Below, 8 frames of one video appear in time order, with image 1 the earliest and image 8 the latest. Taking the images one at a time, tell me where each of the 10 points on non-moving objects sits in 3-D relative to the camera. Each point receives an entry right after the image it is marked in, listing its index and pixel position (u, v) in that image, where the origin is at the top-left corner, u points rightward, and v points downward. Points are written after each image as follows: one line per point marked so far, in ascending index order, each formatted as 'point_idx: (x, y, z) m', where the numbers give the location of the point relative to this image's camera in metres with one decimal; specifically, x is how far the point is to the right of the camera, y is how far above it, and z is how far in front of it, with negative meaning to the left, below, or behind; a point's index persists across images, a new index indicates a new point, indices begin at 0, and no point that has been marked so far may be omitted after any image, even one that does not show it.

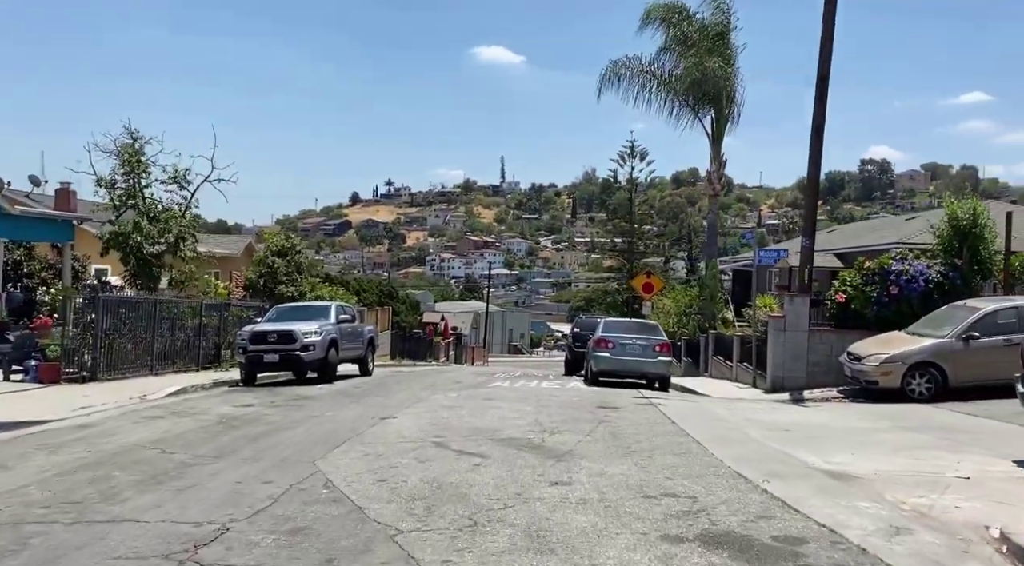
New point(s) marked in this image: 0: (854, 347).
0: (+6.3, -1.2, +17.5) m
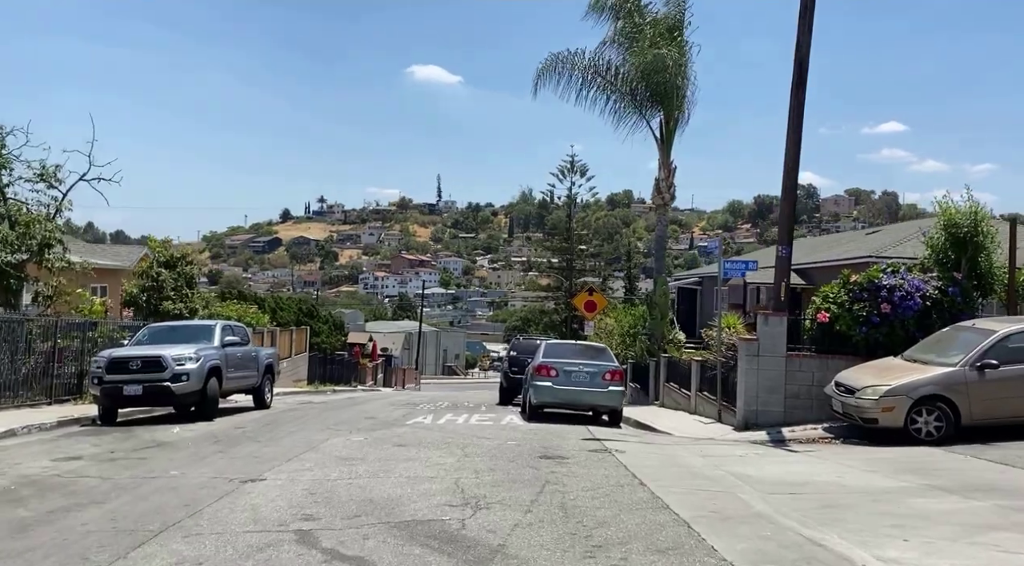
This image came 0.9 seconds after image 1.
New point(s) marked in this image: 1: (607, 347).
0: (+5.1, -1.5, +14.5) m
1: (+1.9, -1.3, +18.5) m
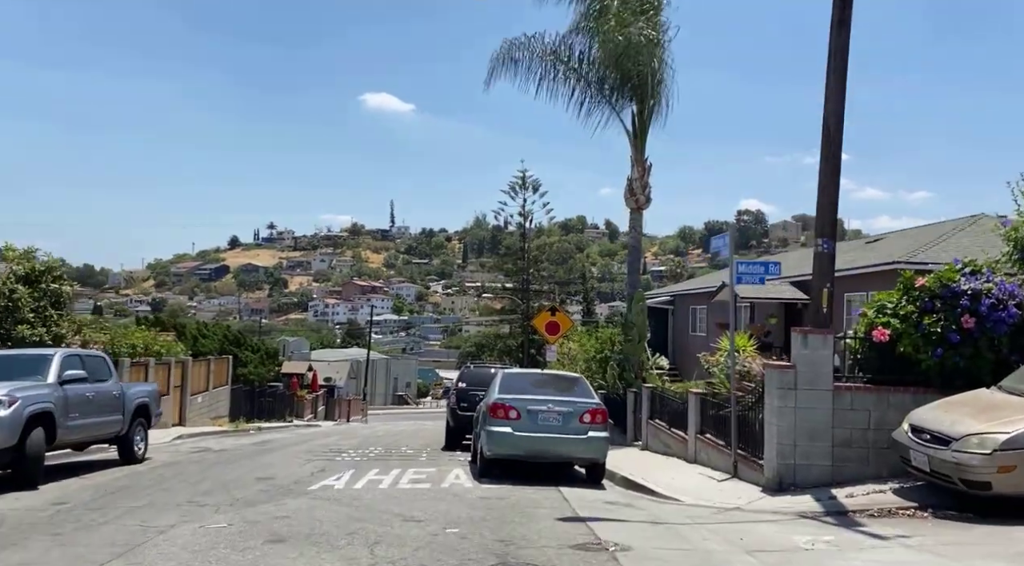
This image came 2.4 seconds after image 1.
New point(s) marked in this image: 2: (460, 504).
0: (+4.5, -1.5, +10.2) m
1: (+1.0, -1.4, +14.0) m
2: (-0.6, -2.5, +10.5) m
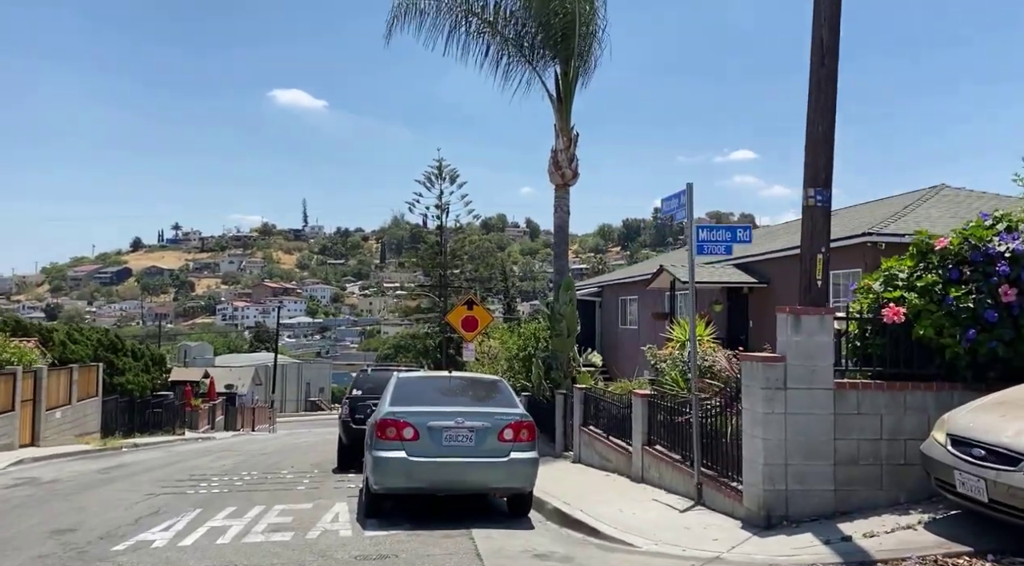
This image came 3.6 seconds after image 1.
0: (+3.6, -1.1, +7.3) m
1: (-0.2, -1.1, +10.9) m
2: (-1.4, -2.2, +7.2) m
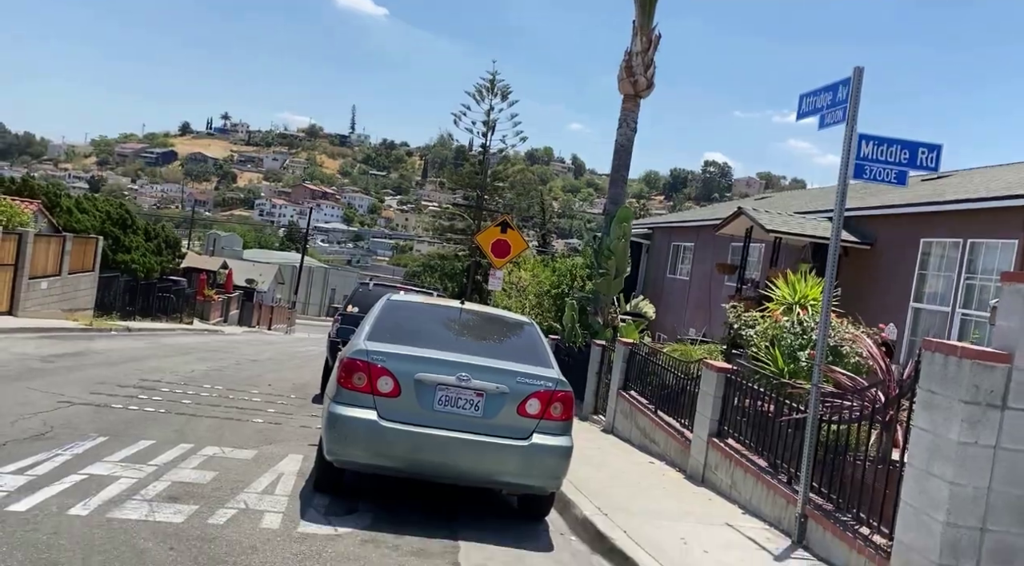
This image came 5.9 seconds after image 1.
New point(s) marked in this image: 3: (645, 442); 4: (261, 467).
0: (+3.8, -1.1, +4.0) m
1: (+0.2, -0.3, +7.6) m
2: (-1.4, -1.5, +4.1) m
3: (+1.6, -1.9, +10.9) m
4: (-2.0, -1.5, +7.7) m
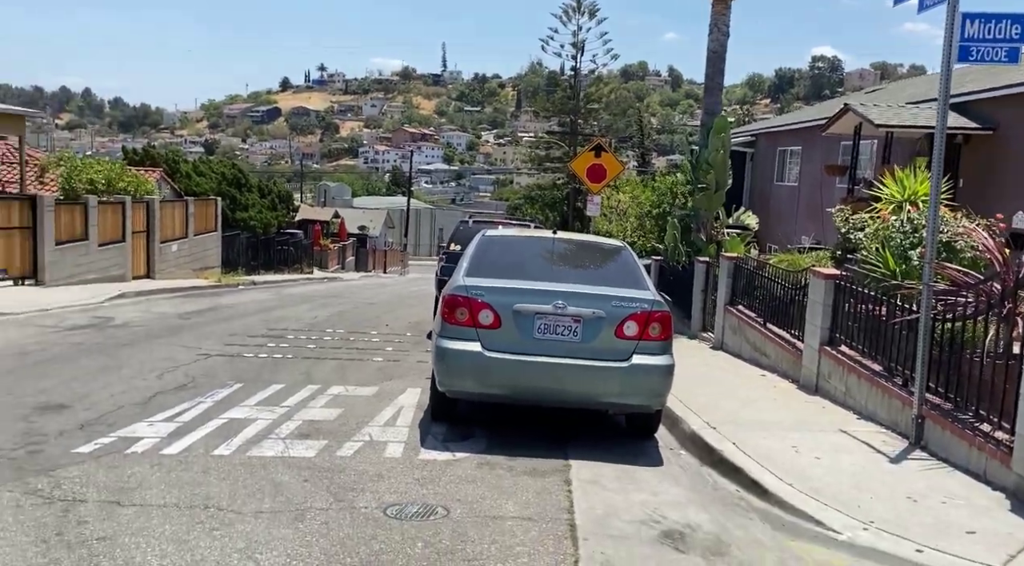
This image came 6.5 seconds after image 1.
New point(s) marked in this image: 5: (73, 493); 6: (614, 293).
0: (+4.2, -0.5, +3.8) m
1: (+0.9, +0.3, +7.7) m
2: (-0.9, -1.2, +4.5) m
3: (+2.9, -0.8, +11.0) m
4: (-1.1, -1.0, +8.1) m
5: (-2.3, -1.1, +4.9) m
6: (+0.7, -0.1, +6.7) m
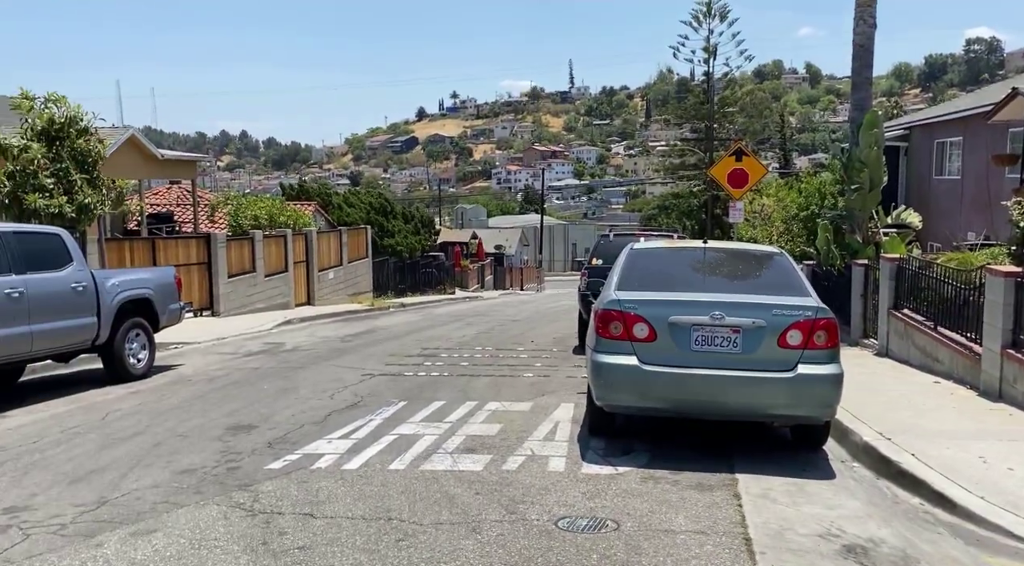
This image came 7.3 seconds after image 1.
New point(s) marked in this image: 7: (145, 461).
0: (+4.8, -0.3, +3.2) m
1: (+2.2, +0.2, +7.6) m
2: (-0.1, -1.3, +4.6) m
3: (+4.6, -0.9, +10.5) m
4: (+0.2, -1.2, +8.3) m
5: (-1.4, -1.3, +5.3) m
6: (+1.8, -0.1, +6.6) m
7: (-2.6, -1.3, +6.5) m
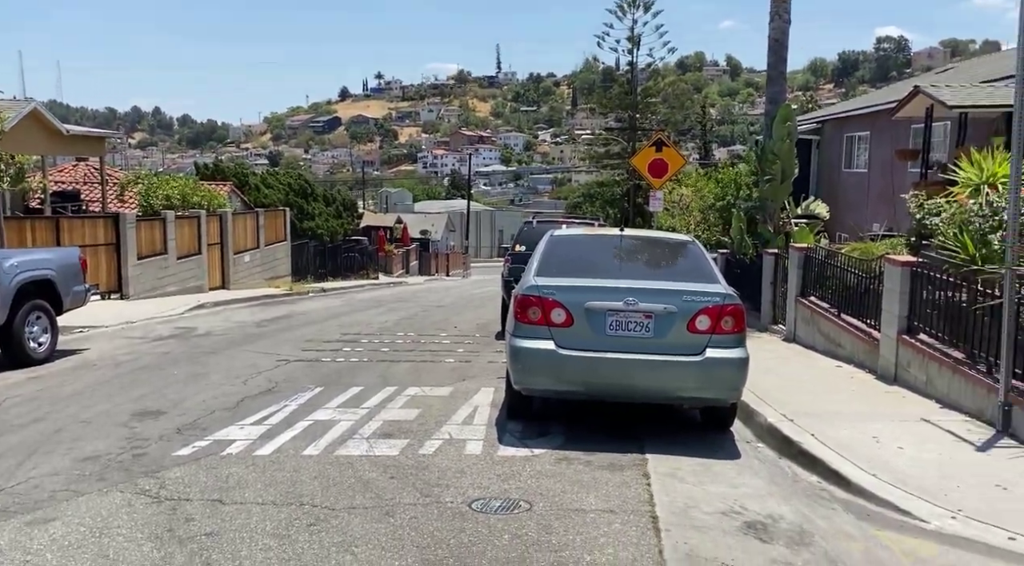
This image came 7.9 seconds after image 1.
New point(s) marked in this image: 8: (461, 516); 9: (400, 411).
0: (+4.5, -0.3, +3.7) m
1: (+1.5, +0.3, +7.8) m
2: (-0.5, -1.2, +4.7) m
3: (+3.7, -0.7, +10.9) m
4: (-0.5, -1.1, +8.4) m
5: (-1.9, -1.2, +5.3) m
6: (+1.2, 0.0, +6.8) m
7: (-3.2, -1.2, +6.4) m
8: (-0.3, -1.2, +5.1) m
9: (-0.9, -1.1, +7.8) m
